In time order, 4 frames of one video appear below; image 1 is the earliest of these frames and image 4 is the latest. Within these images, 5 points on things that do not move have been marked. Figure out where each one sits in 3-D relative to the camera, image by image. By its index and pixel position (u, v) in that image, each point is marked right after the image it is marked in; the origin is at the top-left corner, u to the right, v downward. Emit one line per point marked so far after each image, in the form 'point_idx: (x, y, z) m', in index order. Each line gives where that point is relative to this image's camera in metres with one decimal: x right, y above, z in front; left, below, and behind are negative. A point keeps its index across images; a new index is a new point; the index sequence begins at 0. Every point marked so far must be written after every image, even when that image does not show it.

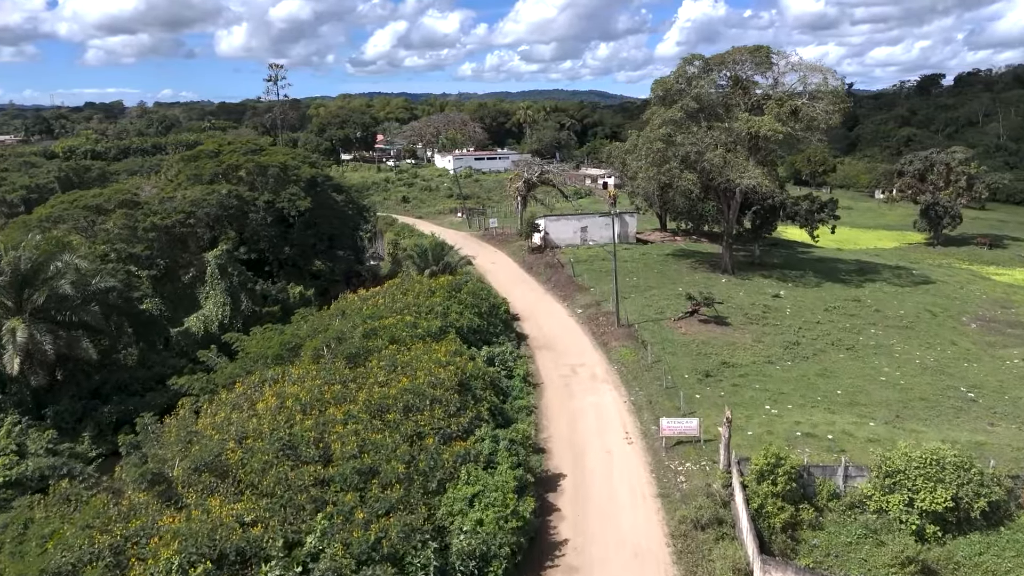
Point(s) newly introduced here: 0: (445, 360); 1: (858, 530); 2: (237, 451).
0: (-1.9, -2.0, +19.7) m
1: (+7.0, -4.9, +14.5) m
2: (-5.5, -3.3, +14.3) m
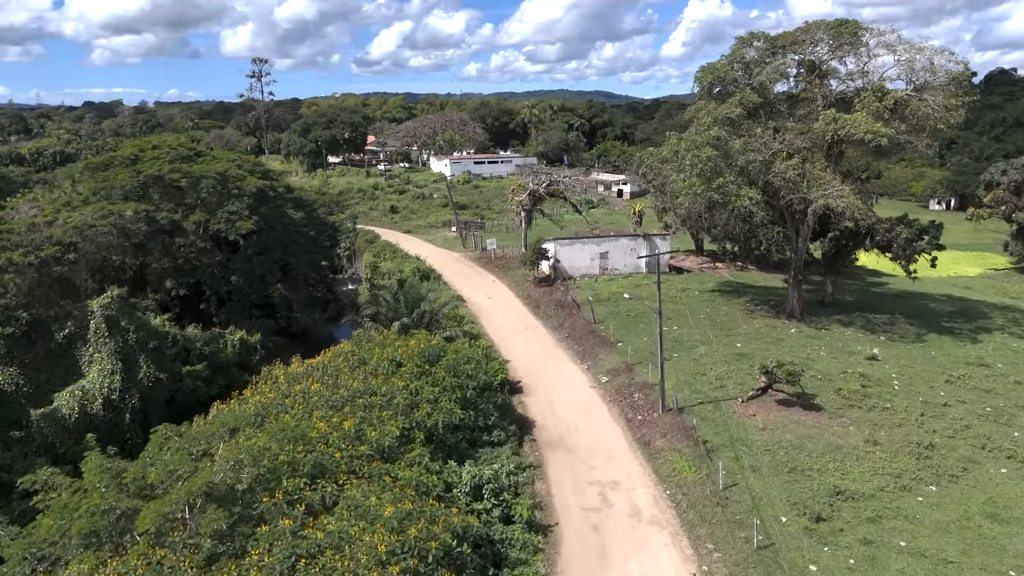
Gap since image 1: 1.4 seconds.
0: (-1.9, -3.9, +11.3) m
1: (+6.9, -6.8, +6.0) m
2: (-5.6, -5.1, +5.9) m
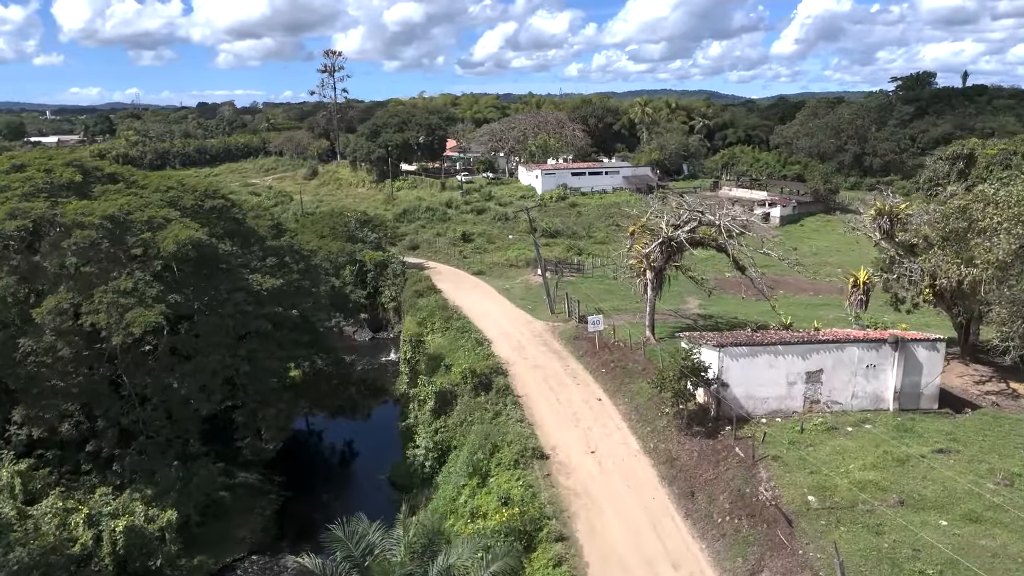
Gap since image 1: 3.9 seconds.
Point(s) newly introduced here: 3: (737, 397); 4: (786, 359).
0: (-1.8, -7.4, -3.4) m
1: (+6.2, -10.6, -9.8) m
2: (-6.2, -8.5, -8.2) m
3: (+5.6, -2.7, +17.6) m
4: (+6.7, -1.7, +17.4) m
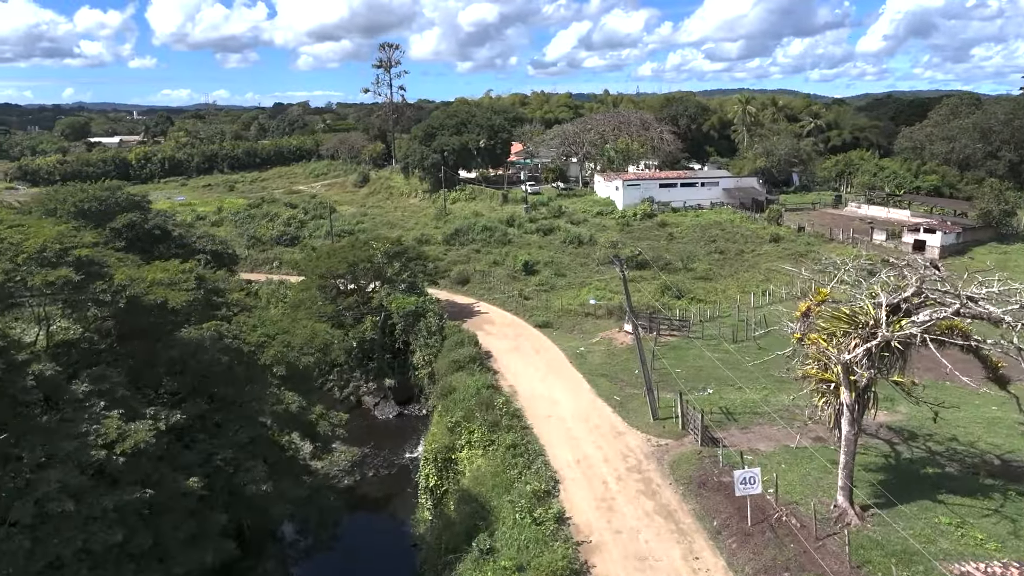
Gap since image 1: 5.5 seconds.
0: (-2.8, -9.7, -13.1) m
1: (+4.4, -13.0, -20.2) m
2: (-7.7, -10.7, -17.5) m
3: (+6.6, -5.2, +7.1) m
4: (+7.7, -4.2, +6.8) m
